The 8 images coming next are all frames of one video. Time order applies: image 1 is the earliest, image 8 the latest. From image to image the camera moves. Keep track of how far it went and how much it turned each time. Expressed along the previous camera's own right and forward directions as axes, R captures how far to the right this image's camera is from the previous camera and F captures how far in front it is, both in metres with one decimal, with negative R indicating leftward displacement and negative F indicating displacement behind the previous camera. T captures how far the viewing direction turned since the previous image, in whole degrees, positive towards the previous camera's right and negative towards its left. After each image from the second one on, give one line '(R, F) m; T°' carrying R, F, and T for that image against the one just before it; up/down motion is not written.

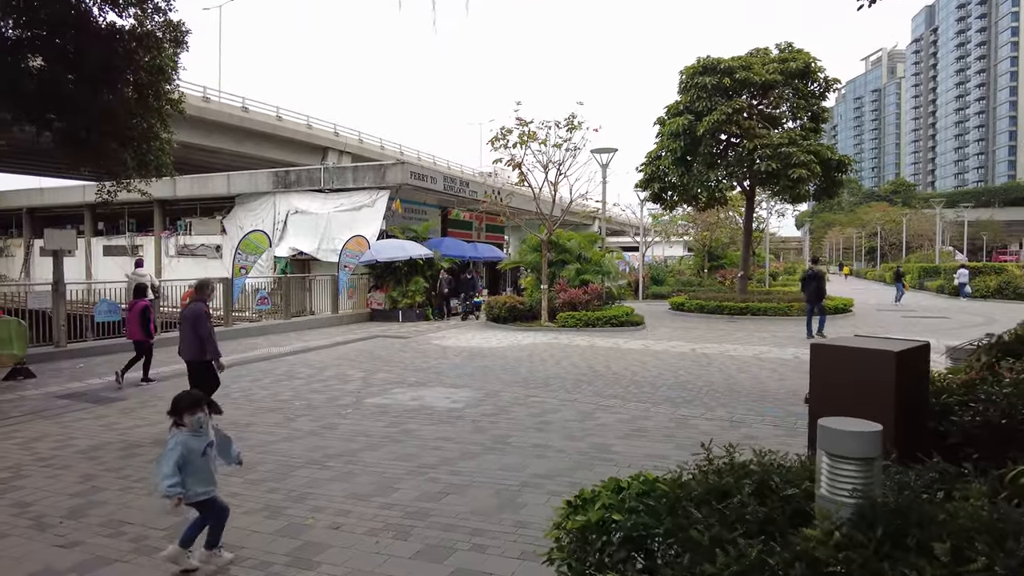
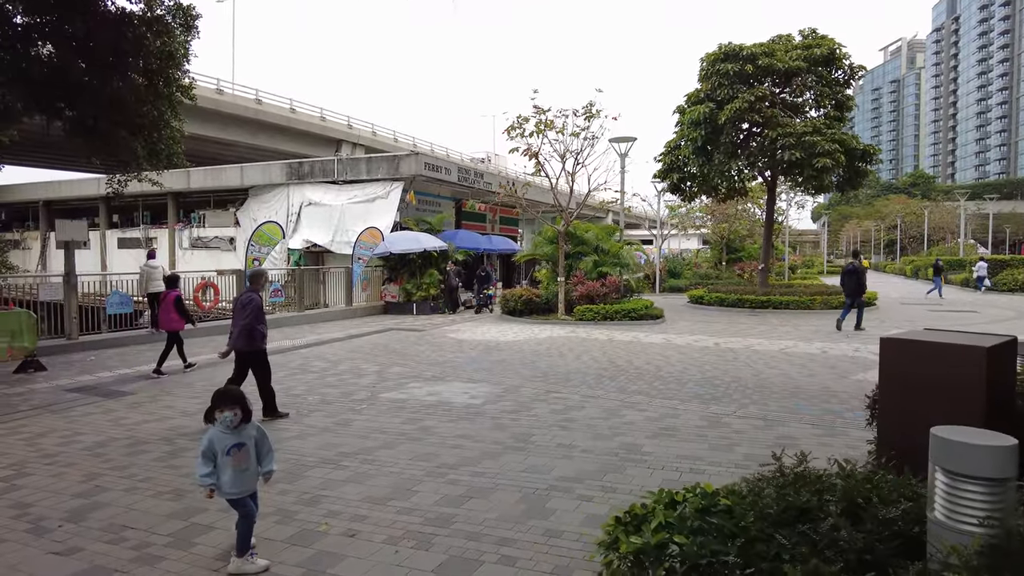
(-0.1, +0.3) m; -1°
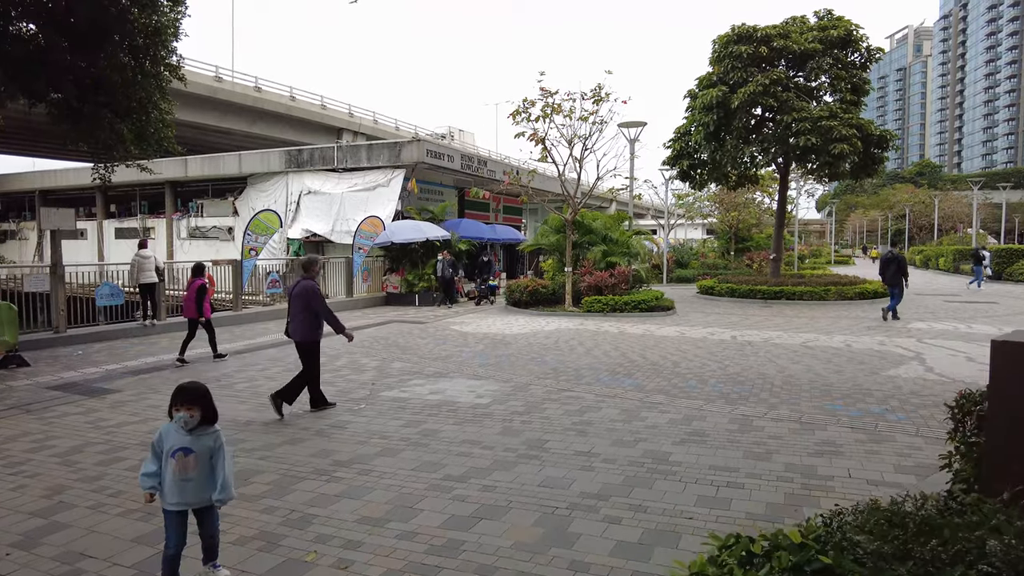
(-0.1, +0.5) m; 0°
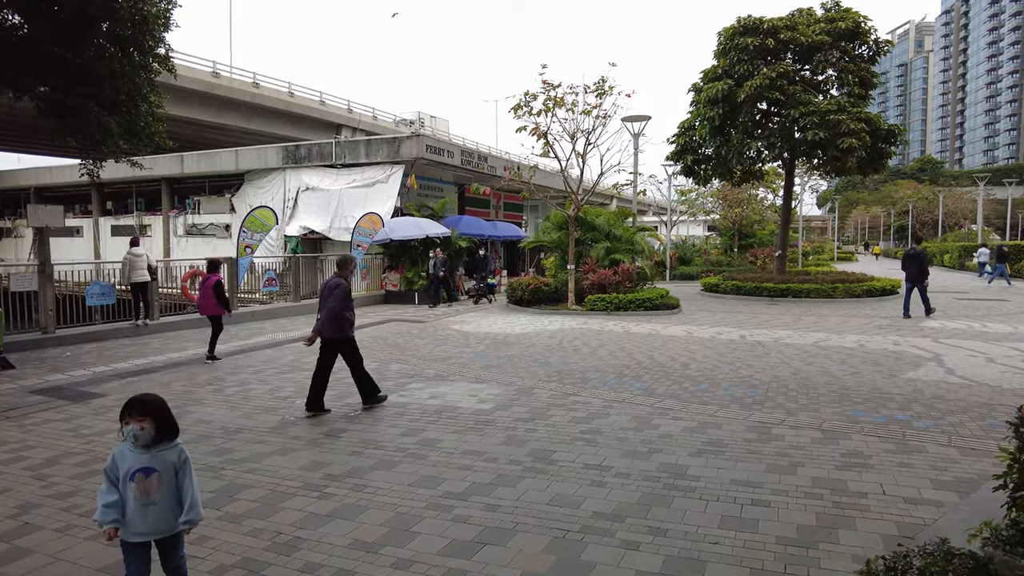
(0.0, +0.3) m; 0°
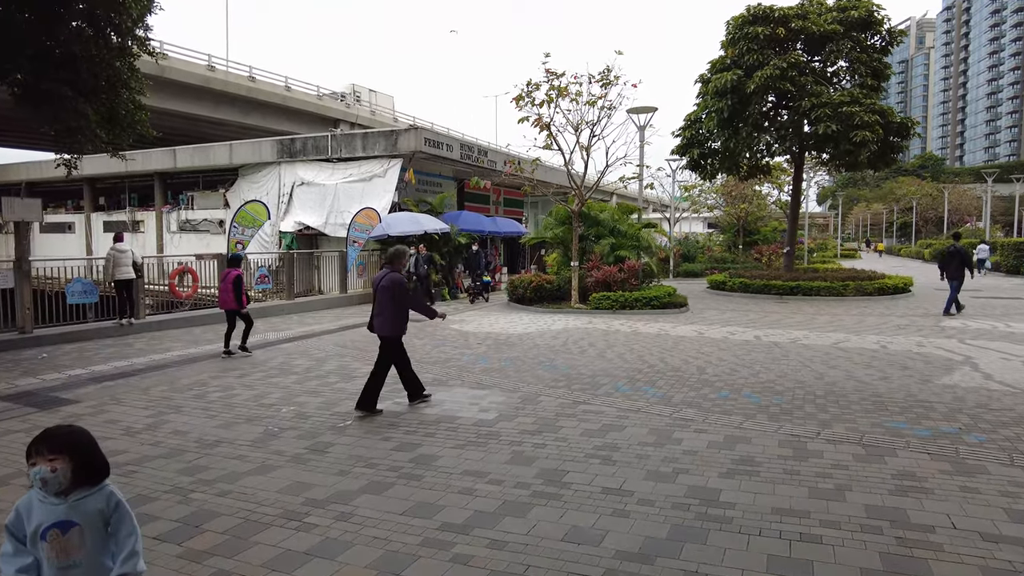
(0.0, +0.5) m; 0°
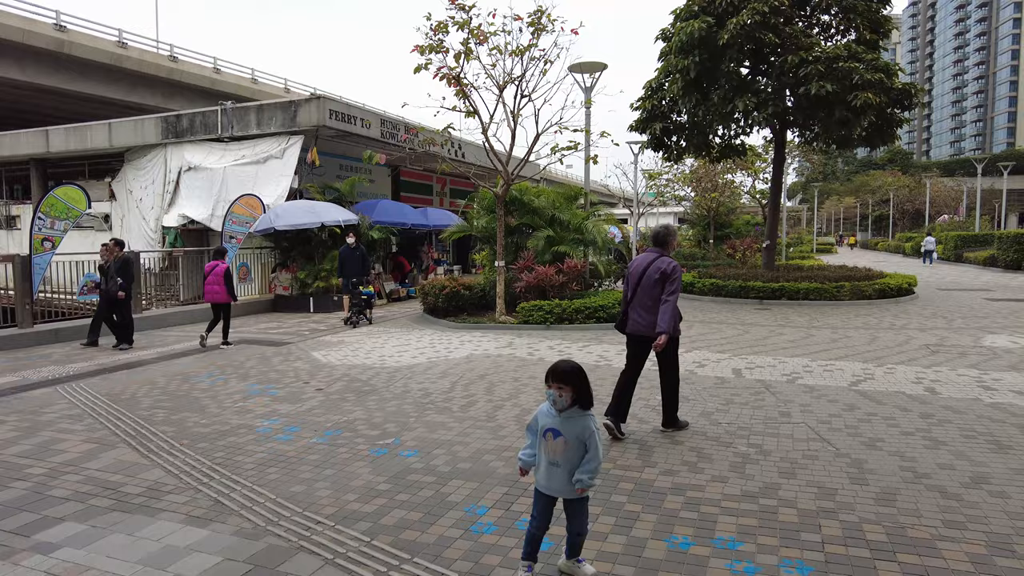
(+1.2, +3.4) m; +2°
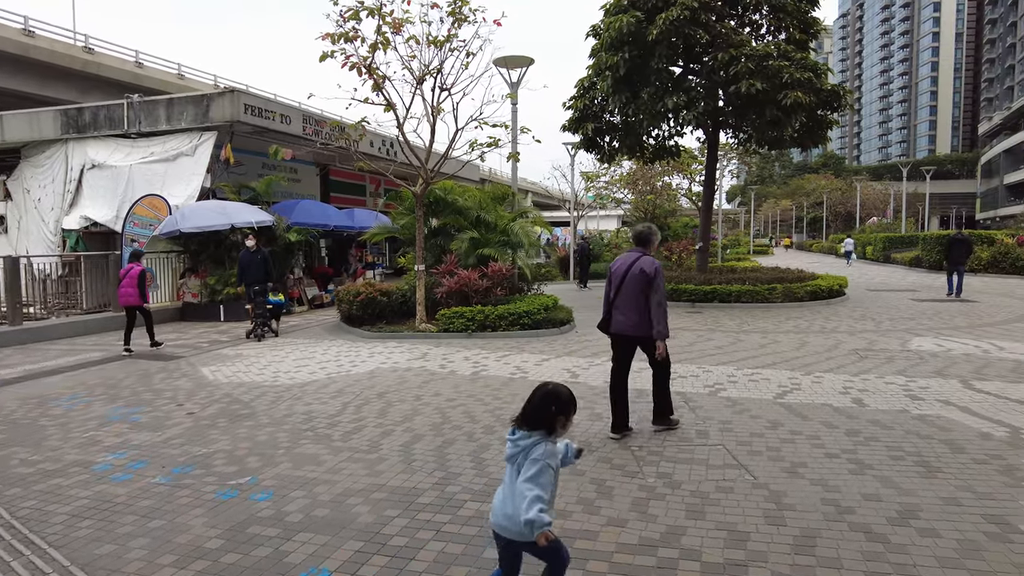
(+0.4, +0.6) m; +4°
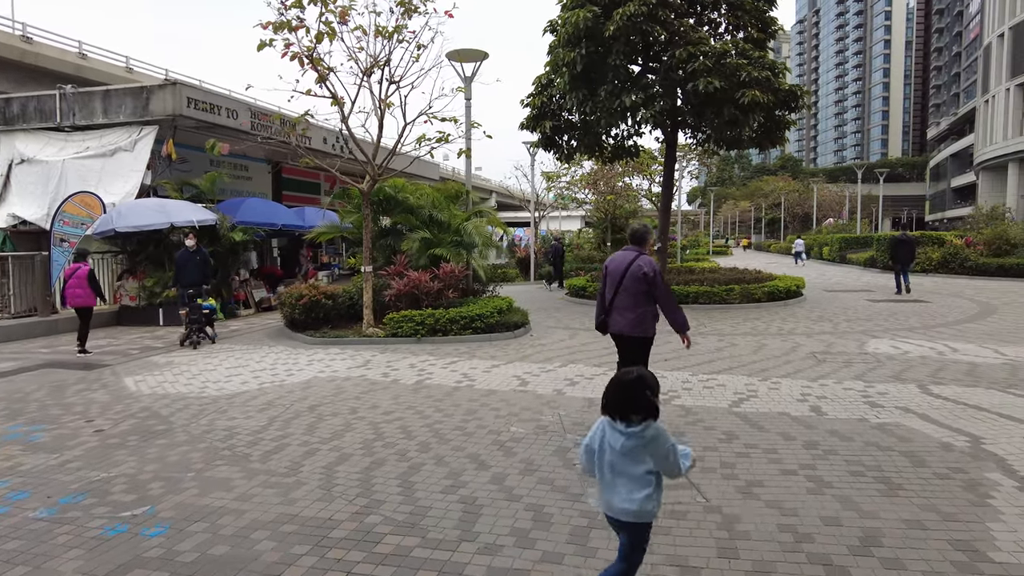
(+0.2, +0.4) m; +3°
